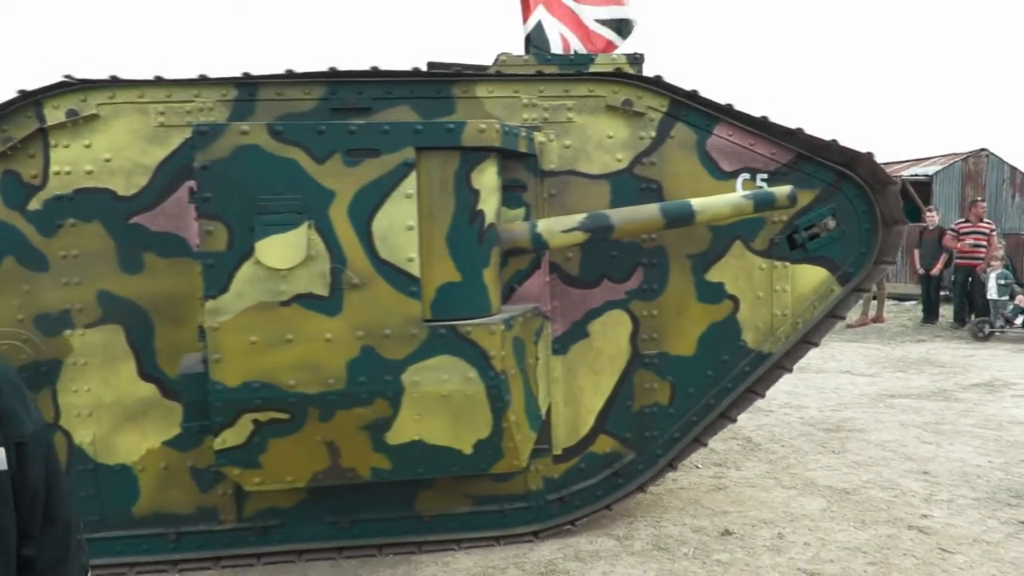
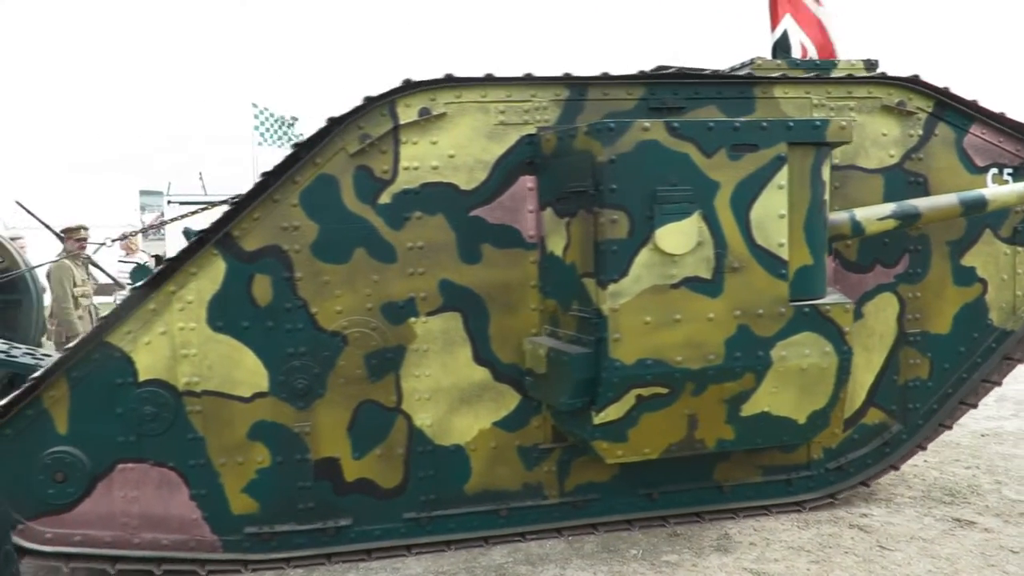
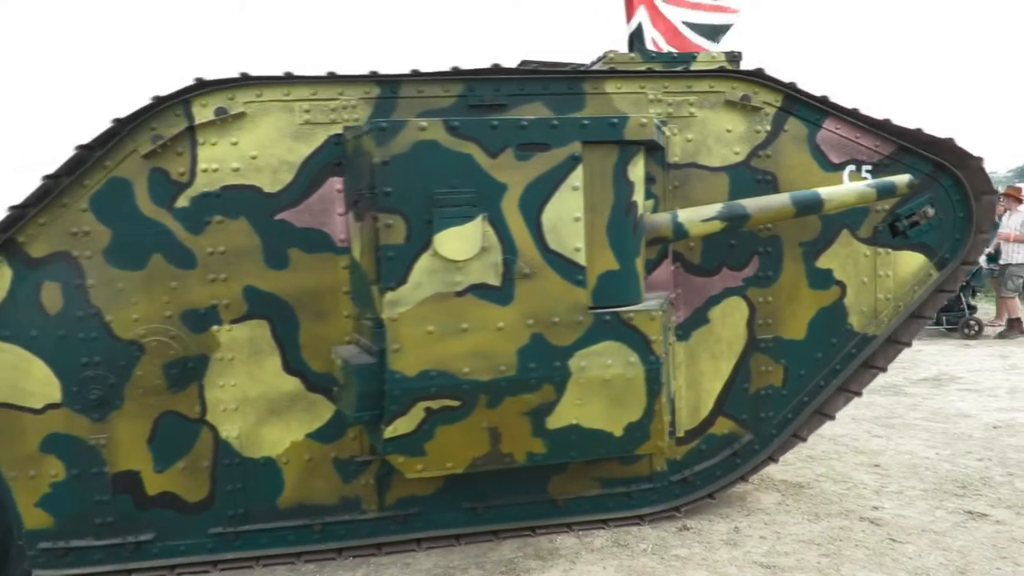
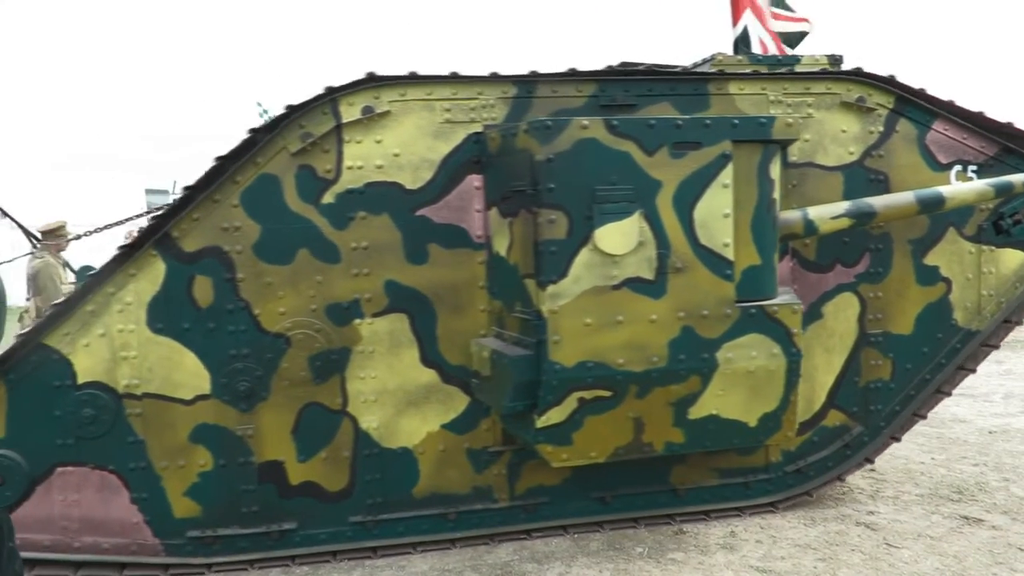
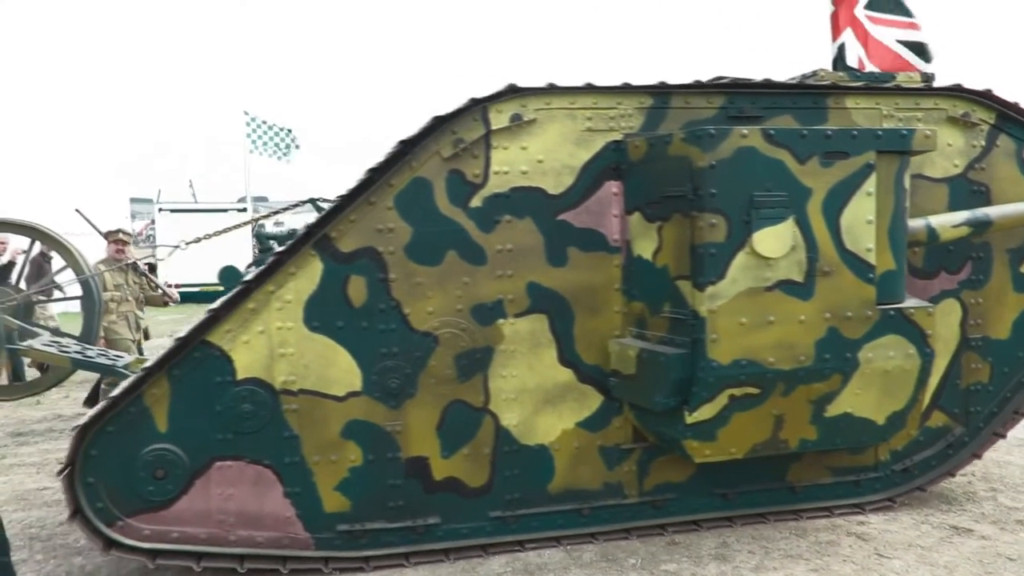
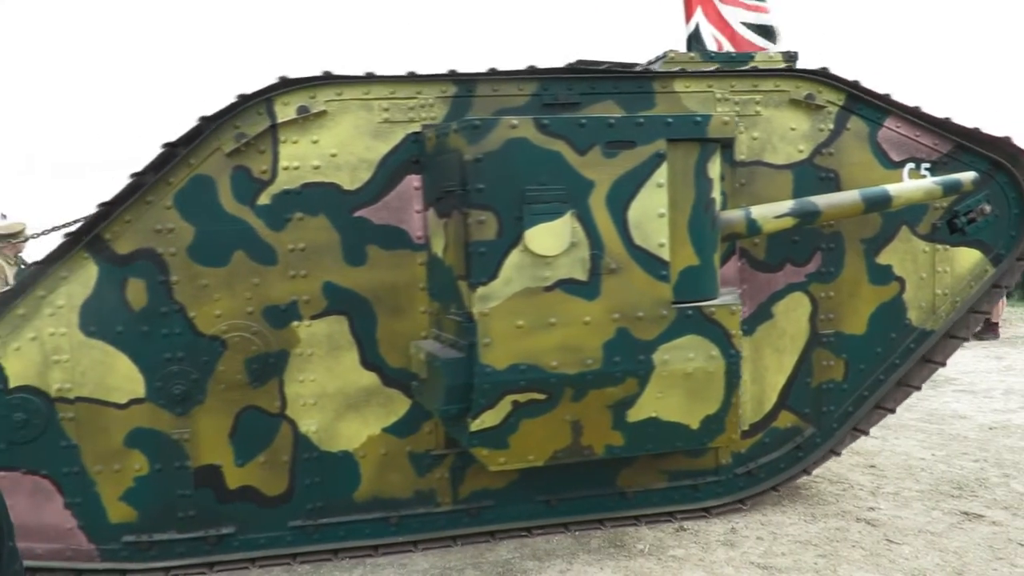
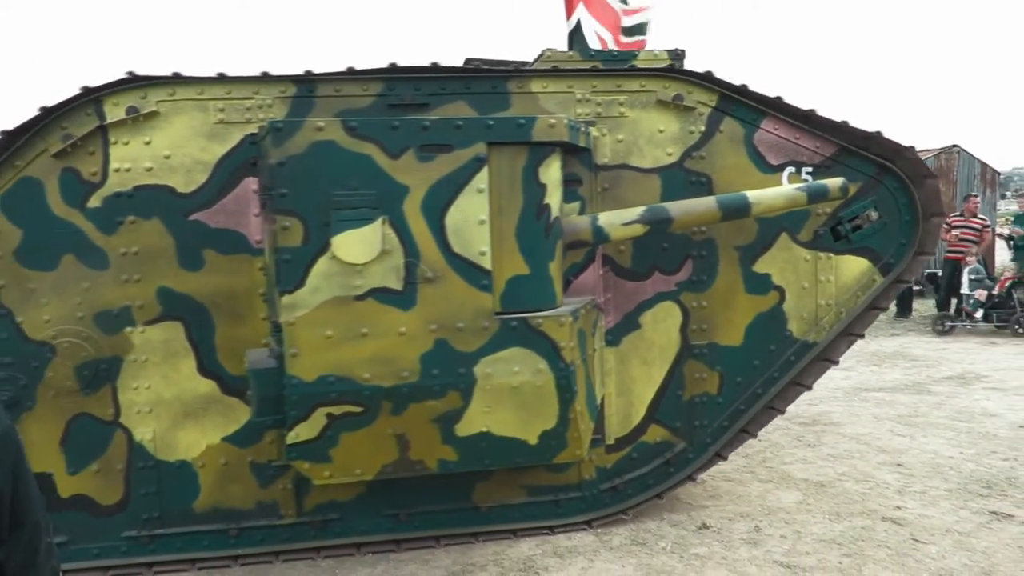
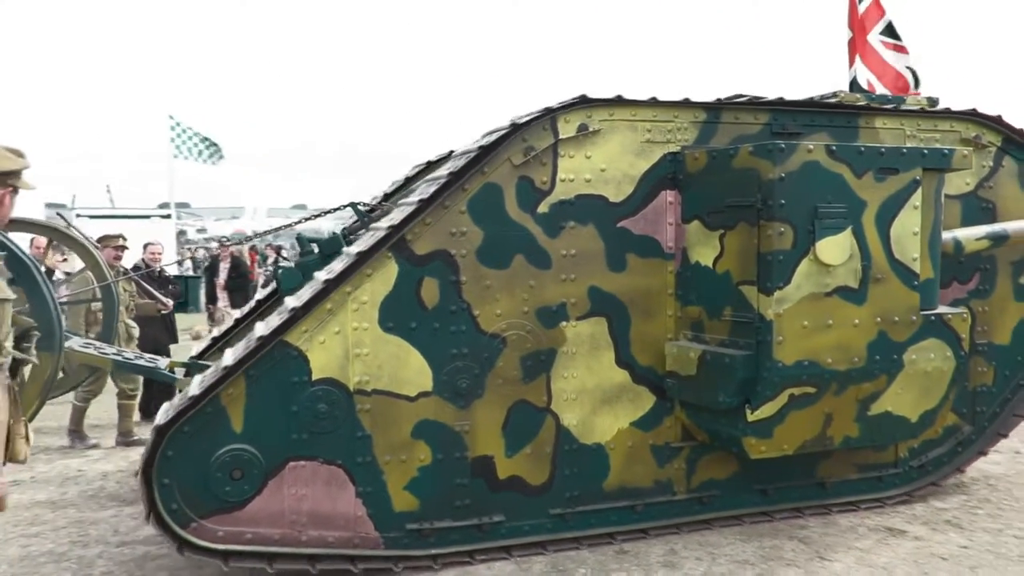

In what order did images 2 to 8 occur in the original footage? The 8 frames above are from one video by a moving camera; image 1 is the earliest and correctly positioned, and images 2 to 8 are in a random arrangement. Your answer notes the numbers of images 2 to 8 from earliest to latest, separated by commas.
7, 3, 6, 4, 2, 5, 8
